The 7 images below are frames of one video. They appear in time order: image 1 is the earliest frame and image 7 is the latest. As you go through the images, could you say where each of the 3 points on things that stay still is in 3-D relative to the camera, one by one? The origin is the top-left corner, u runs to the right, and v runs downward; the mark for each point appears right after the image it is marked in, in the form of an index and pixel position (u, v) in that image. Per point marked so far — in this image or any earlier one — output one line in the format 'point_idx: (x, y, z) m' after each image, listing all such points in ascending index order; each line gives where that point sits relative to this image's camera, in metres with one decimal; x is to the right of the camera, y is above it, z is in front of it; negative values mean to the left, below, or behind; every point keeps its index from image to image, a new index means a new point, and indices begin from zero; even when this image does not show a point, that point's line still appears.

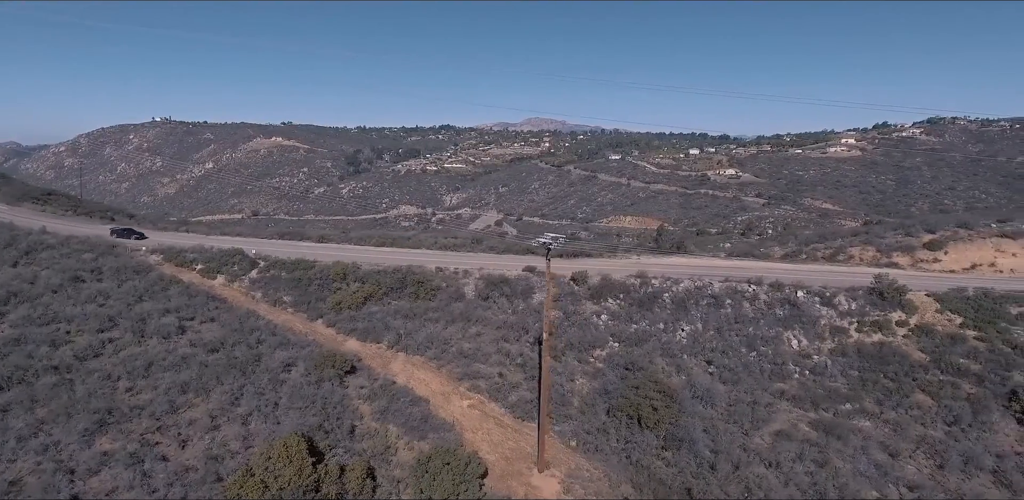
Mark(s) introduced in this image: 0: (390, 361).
0: (-3.7, -3.4, +19.6) m
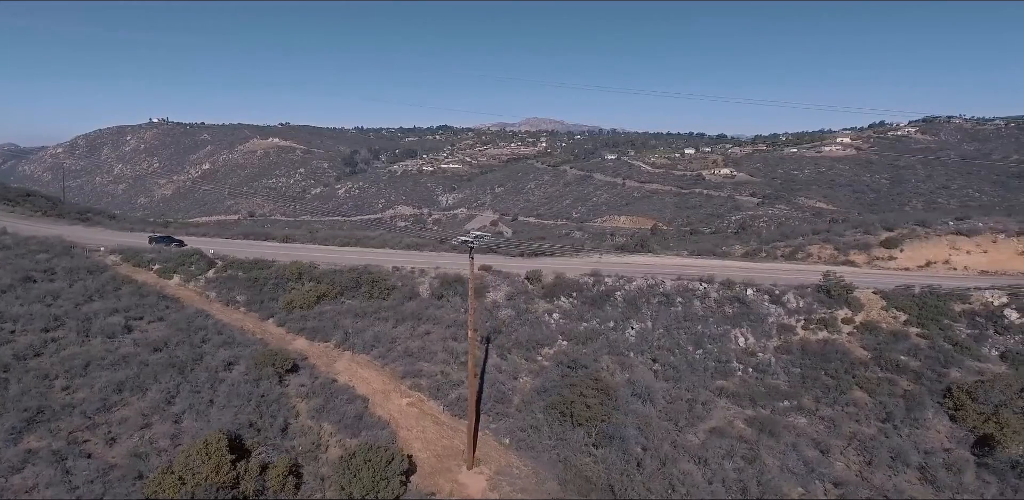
0: (-5.4, -3.4, +19.7) m
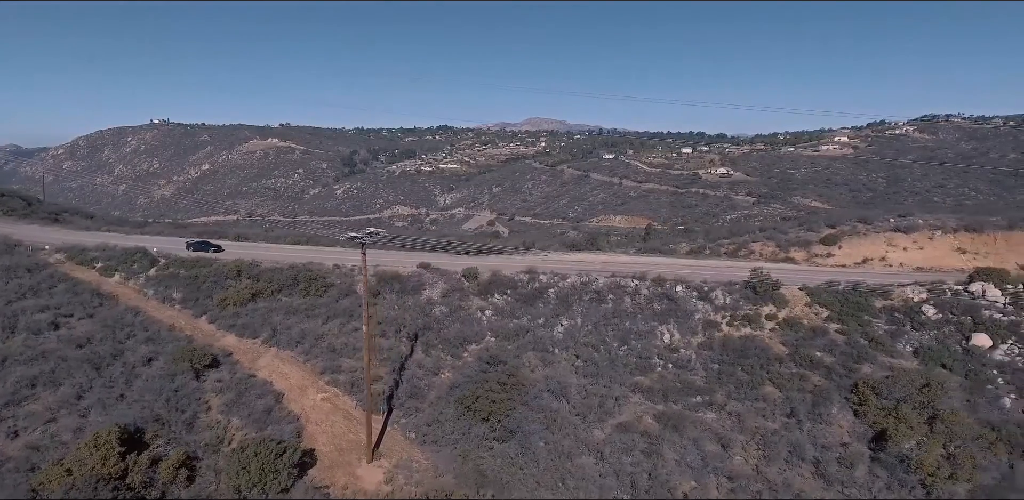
0: (-7.8, -3.3, +19.9) m
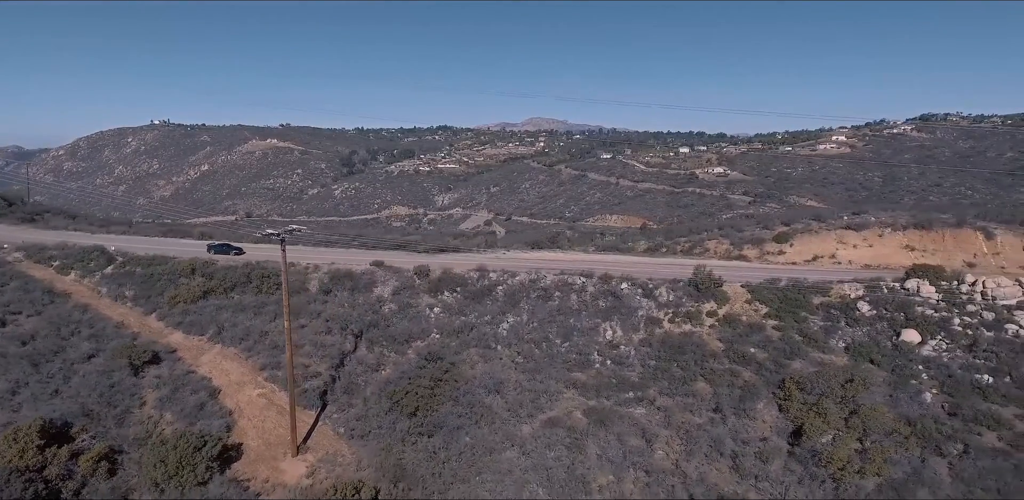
0: (-9.7, -3.2, +20.2) m
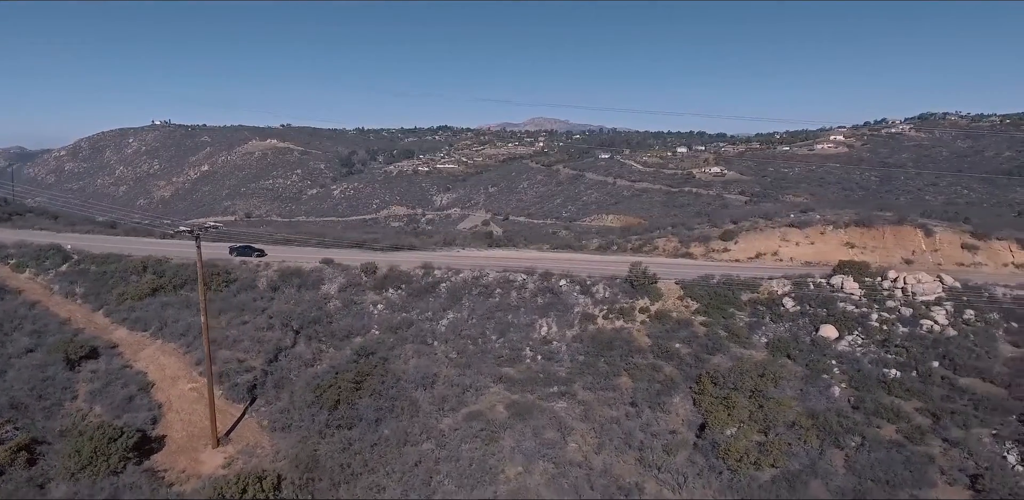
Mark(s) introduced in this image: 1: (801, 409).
0: (-11.9, -3.2, +20.6) m
1: (+7.2, -3.9, +15.9) m
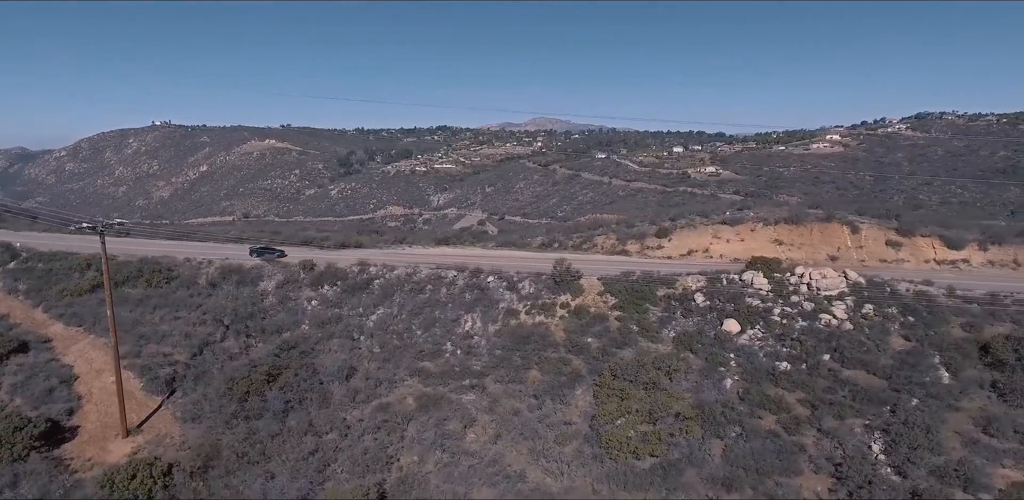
0: (-14.4, -3.0, +21.1) m
1: (+4.5, -3.8, +16.3) m
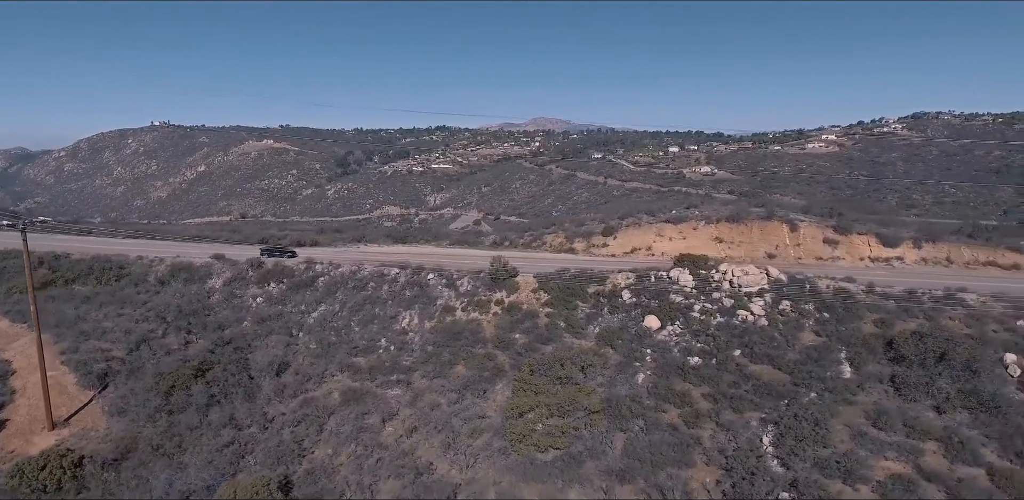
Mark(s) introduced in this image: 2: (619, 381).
0: (-16.6, -3.0, +21.5) m
1: (+2.3, -3.8, +16.6) m
2: (+2.8, -3.5, +17.1) m
